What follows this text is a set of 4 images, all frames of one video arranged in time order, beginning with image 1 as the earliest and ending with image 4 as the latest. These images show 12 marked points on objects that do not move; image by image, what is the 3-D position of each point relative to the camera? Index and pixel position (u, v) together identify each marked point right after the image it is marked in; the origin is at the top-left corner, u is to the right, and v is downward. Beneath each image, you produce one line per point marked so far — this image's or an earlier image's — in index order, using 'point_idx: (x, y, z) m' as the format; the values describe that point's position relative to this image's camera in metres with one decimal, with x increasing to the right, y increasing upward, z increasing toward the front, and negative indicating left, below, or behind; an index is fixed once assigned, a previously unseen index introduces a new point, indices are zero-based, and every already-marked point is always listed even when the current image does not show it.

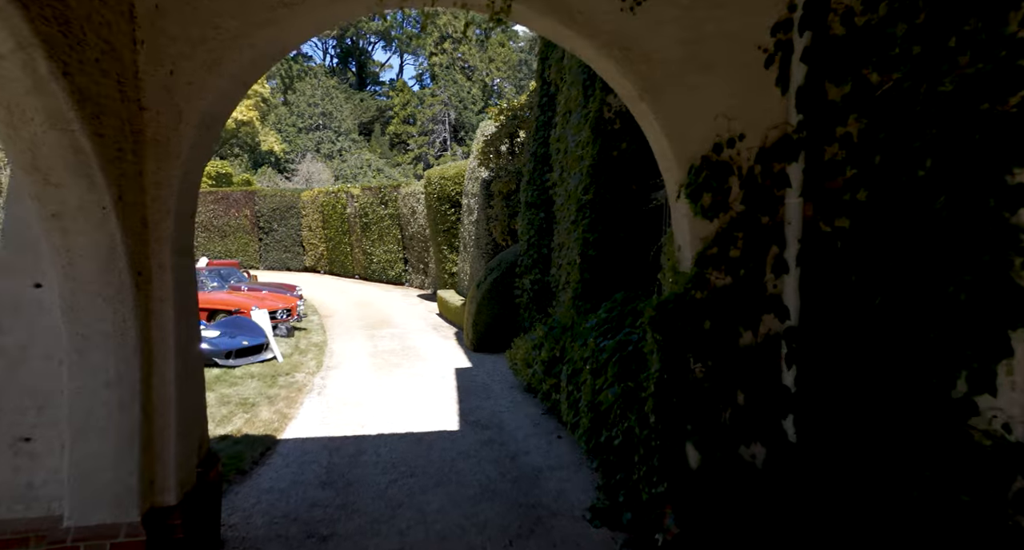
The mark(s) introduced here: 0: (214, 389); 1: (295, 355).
0: (-3.4, -1.3, +6.8) m
1: (-3.3, -1.3, +9.1) m
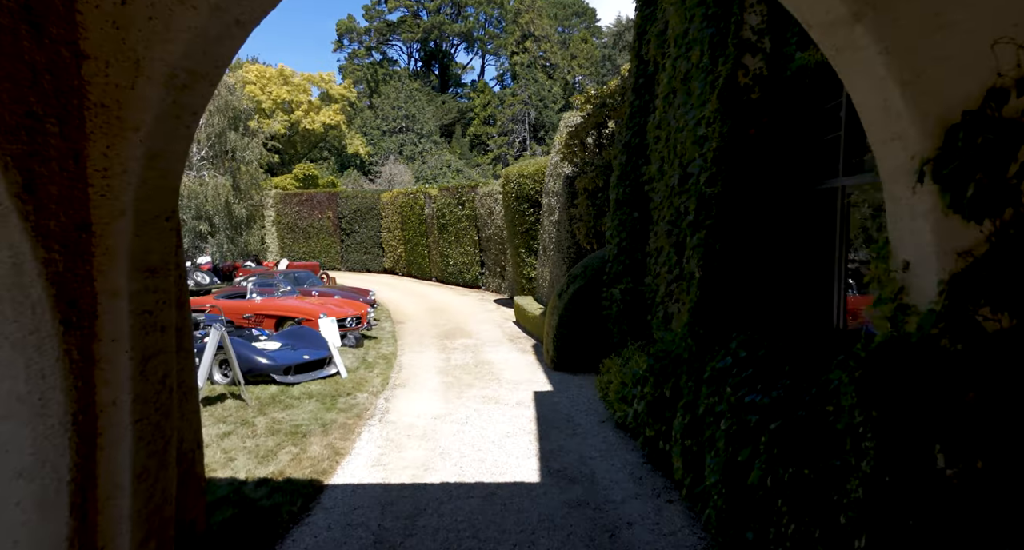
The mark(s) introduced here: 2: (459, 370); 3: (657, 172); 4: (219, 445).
0: (-2.5, -1.4, +6.1) m
1: (-2.1, -1.3, +8.4) m
2: (-0.8, -1.4, +8.6) m
3: (+1.8, +1.2, +7.2) m
4: (-2.6, -1.5, +5.2) m
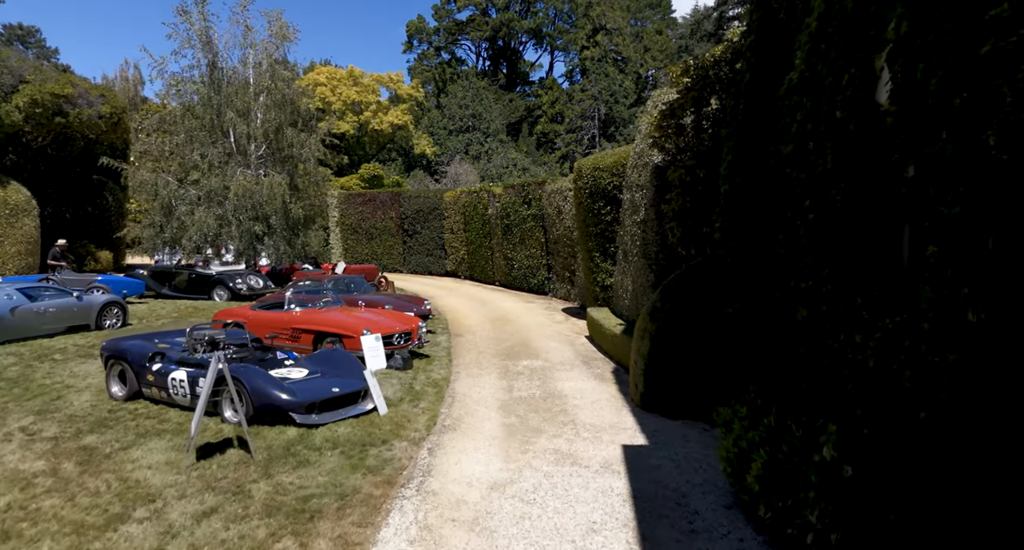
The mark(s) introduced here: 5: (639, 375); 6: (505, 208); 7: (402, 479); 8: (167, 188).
0: (-1.9, -1.5, +4.6) m
1: (-1.2, -1.5, +6.8) m
2: (+0.1, -1.5, +6.9) m
3: (+2.5, +1.1, +5.2) m
4: (-2.0, -1.6, +3.7) m
5: (+1.5, -1.2, +7.0) m
6: (-0.2, +2.2, +19.4) m
7: (-0.9, -1.6, +4.8) m
8: (-9.8, +2.5, +16.8) m
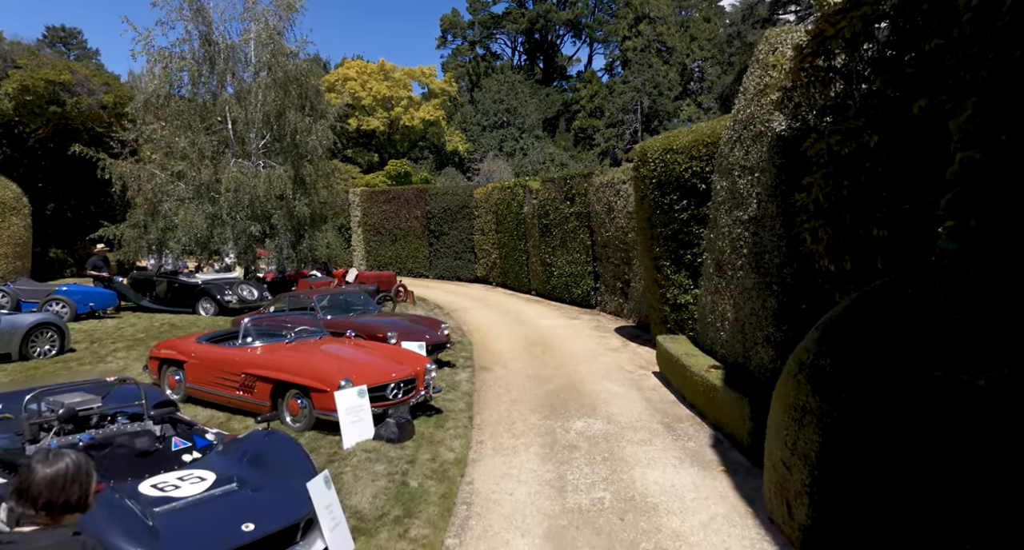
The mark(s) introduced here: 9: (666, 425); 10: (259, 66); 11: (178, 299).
0: (-1.6, -1.8, +1.9) m
1: (-0.9, -1.7, +4.0) m
2: (+0.5, -1.8, +4.0) m
3: (+2.8, +0.8, +2.2) m
4: (-1.8, -1.8, +1.0) m
5: (+1.9, -1.4, +4.0) m
6: (+0.9, +2.0, +16.5) m
7: (-0.6, -1.9, +1.9) m
8: (-8.8, +2.3, +14.4) m
9: (+1.7, -1.6, +6.3) m
10: (-6.5, +5.4, +15.2) m
11: (-7.6, -0.6, +13.5) m
